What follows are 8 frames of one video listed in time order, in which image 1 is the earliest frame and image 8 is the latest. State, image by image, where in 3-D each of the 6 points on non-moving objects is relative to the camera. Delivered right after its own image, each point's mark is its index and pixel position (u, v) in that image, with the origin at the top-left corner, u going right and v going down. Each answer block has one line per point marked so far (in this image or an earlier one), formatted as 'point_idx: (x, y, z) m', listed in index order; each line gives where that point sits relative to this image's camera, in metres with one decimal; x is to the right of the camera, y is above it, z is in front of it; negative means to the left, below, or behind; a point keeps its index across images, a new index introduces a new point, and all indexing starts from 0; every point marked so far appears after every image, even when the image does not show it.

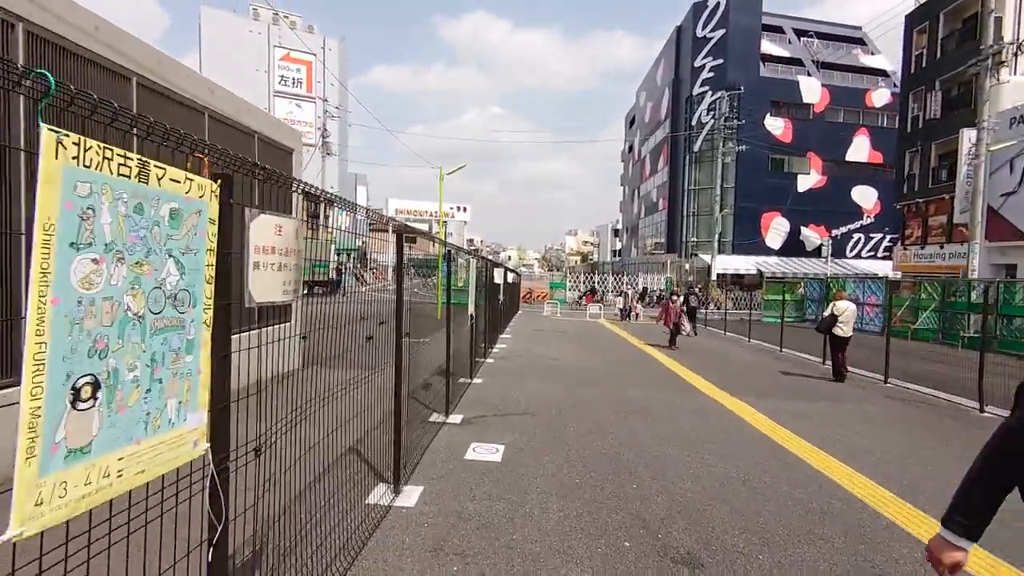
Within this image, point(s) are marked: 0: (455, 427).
0: (-0.7, -1.6, +6.1) m
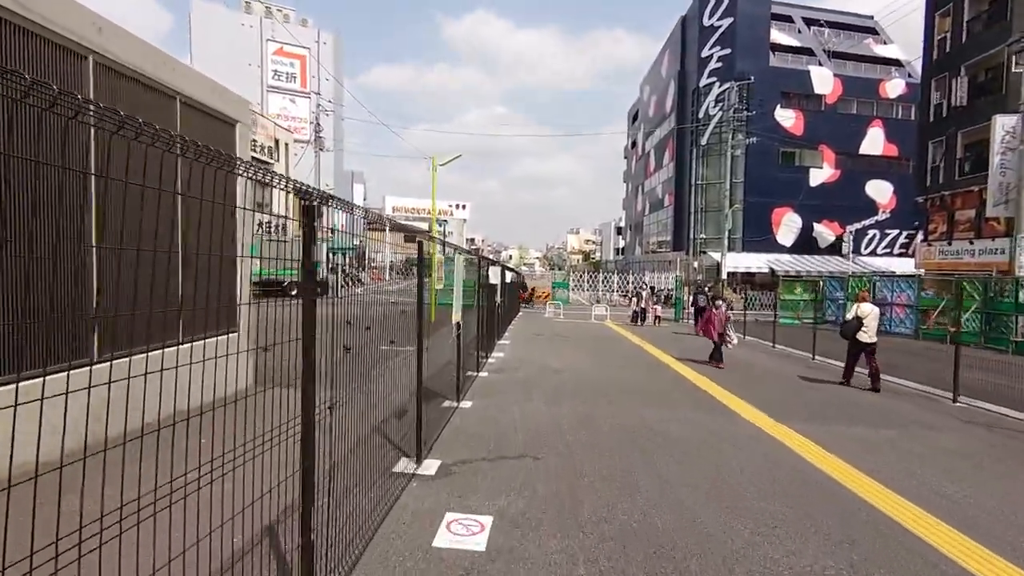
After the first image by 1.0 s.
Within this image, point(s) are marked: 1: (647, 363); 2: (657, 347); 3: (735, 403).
0: (-0.7, -1.6, +4.6) m
1: (+3.4, -2.0, +14.0) m
2: (+4.6, -1.9, +18.0) m
3: (+3.5, -1.8, +9.0) m
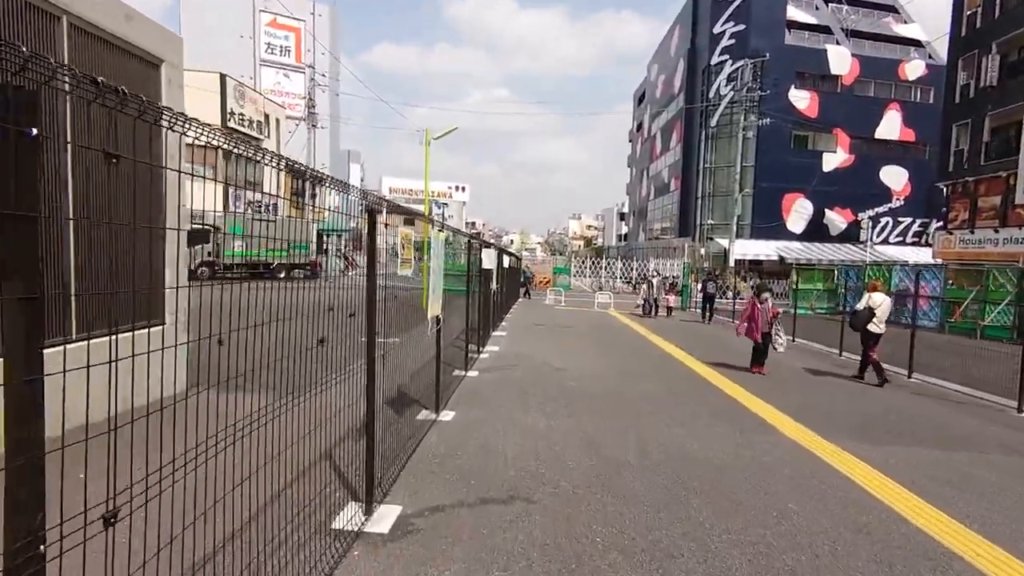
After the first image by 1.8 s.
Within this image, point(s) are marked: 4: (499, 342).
0: (-0.8, -1.5, +3.4) m
1: (+3.3, -1.7, +12.8) m
2: (+4.6, -1.5, +16.9) m
3: (+3.4, -1.7, +7.8) m
4: (-0.3, -1.2, +12.1) m
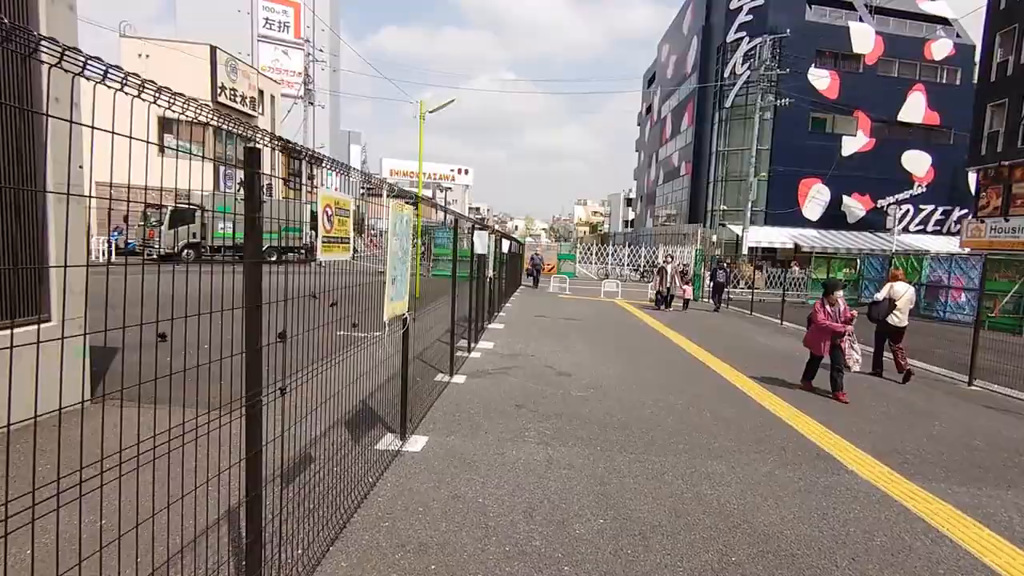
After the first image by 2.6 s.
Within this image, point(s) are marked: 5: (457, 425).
0: (-0.9, -1.5, +2.2) m
1: (+3.3, -1.5, +11.6) m
2: (+4.6, -1.2, +15.6) m
3: (+3.4, -1.6, +6.5) m
4: (-0.3, -1.0, +10.8) m
5: (-0.5, -1.4, +5.4) m
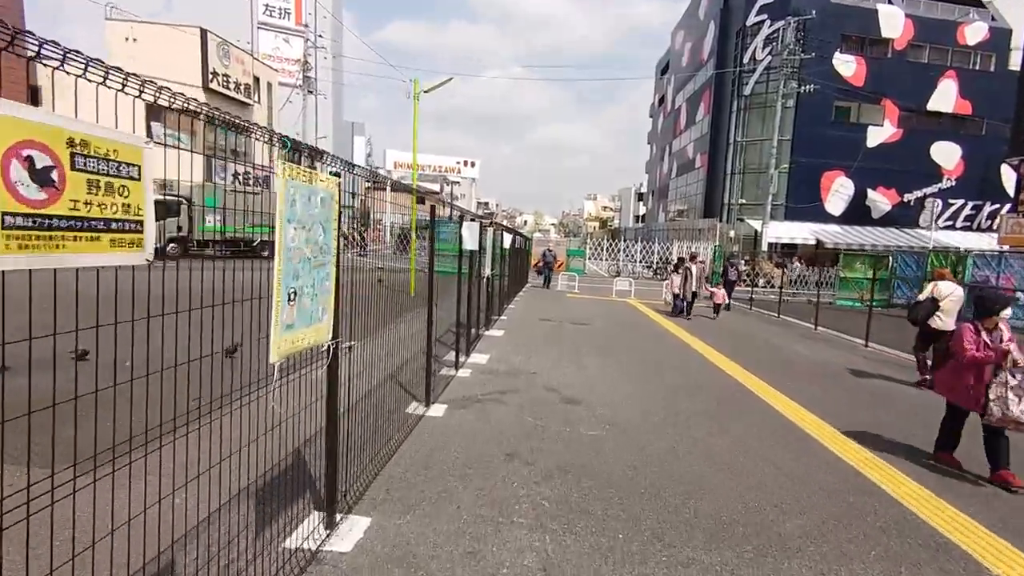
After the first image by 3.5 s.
0: (-1.0, -1.6, +0.8) m
1: (+3.3, -1.5, +10.1) m
2: (+4.6, -1.2, +14.1) m
3: (+3.3, -1.7, +5.1) m
4: (-0.3, -1.0, +9.4) m
5: (-0.6, -1.4, +4.0) m
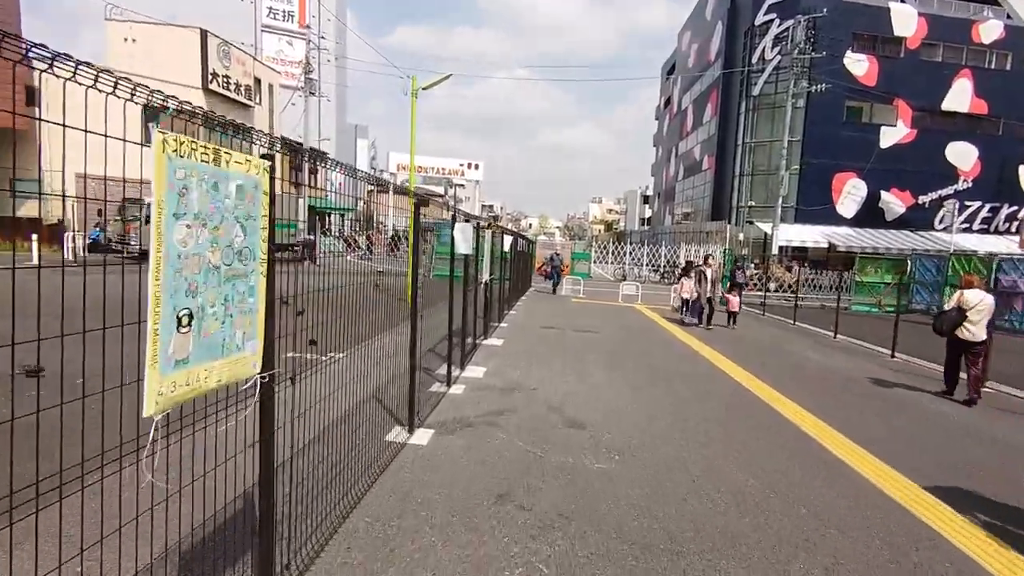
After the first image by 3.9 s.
0: (-1.1, -1.6, +0.1) m
1: (+3.3, -1.6, +9.4) m
2: (+4.7, -1.4, +13.4) m
3: (+3.3, -1.8, +4.4) m
4: (-0.3, -1.1, +8.8) m
5: (-0.7, -1.5, +3.4) m
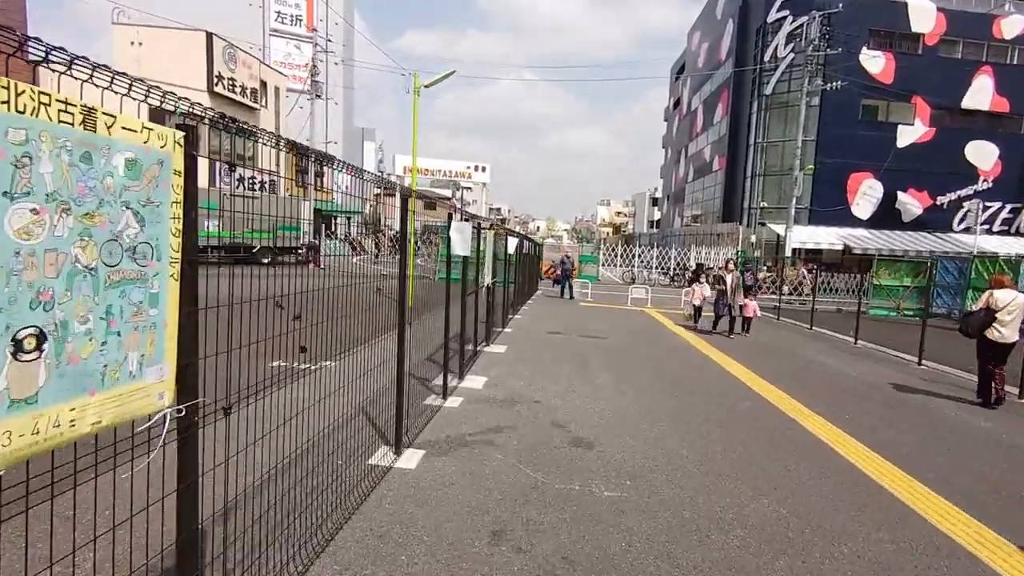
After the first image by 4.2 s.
0: (-1.2, -1.6, -0.3) m
1: (+3.4, -1.7, +8.9) m
2: (+4.8, -1.4, +12.9) m
3: (+3.3, -1.8, +3.9) m
4: (-0.2, -1.1, +8.3) m
5: (-0.7, -1.5, +2.9) m
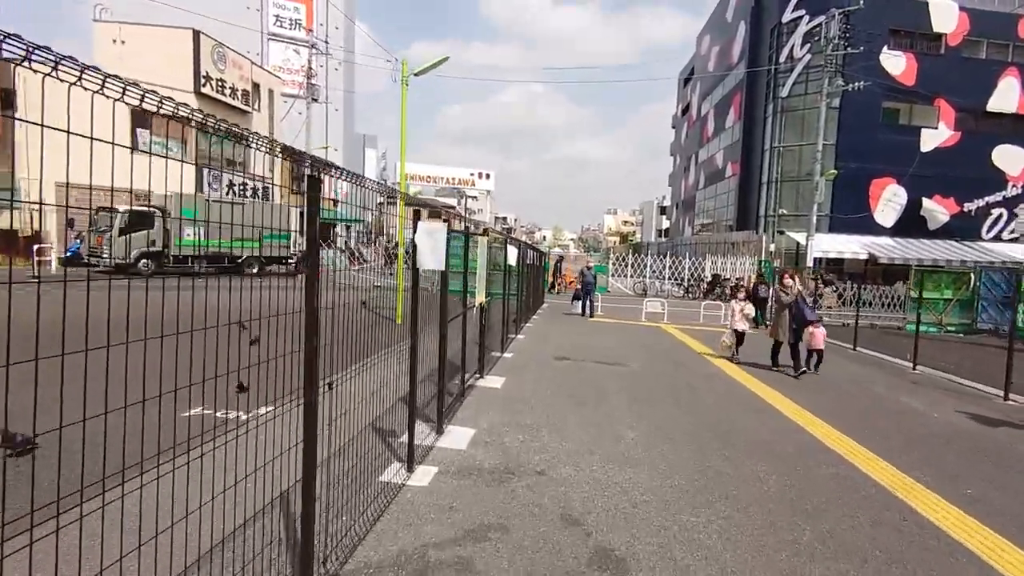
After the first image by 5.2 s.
0: (-1.3, -1.7, -1.9) m
1: (+3.4, -1.9, +7.3) m
2: (+4.8, -1.8, +11.2) m
3: (+3.2, -1.9, +2.2) m
4: (-0.3, -1.4, +6.7) m
5: (-0.8, -1.7, +1.3) m
